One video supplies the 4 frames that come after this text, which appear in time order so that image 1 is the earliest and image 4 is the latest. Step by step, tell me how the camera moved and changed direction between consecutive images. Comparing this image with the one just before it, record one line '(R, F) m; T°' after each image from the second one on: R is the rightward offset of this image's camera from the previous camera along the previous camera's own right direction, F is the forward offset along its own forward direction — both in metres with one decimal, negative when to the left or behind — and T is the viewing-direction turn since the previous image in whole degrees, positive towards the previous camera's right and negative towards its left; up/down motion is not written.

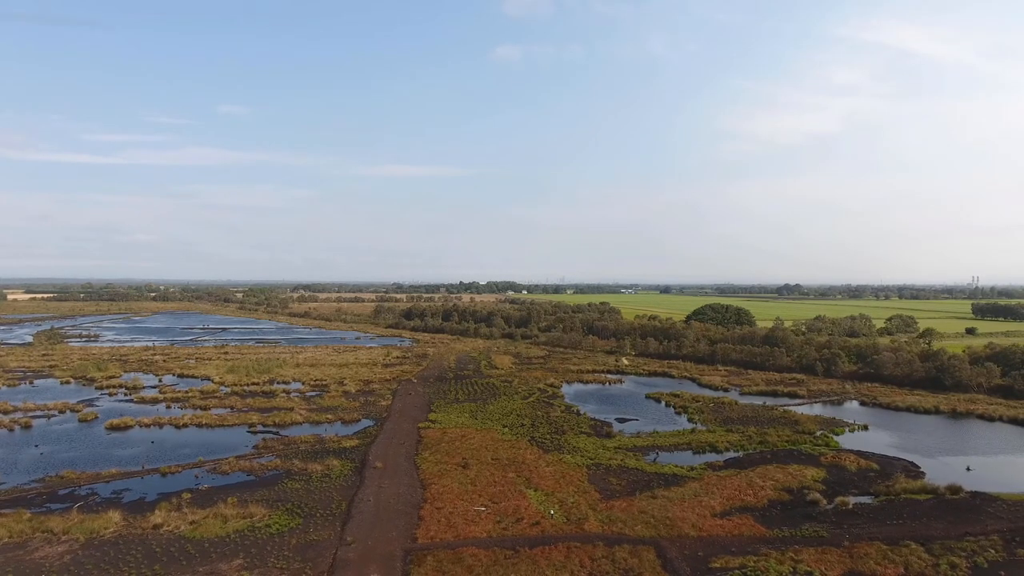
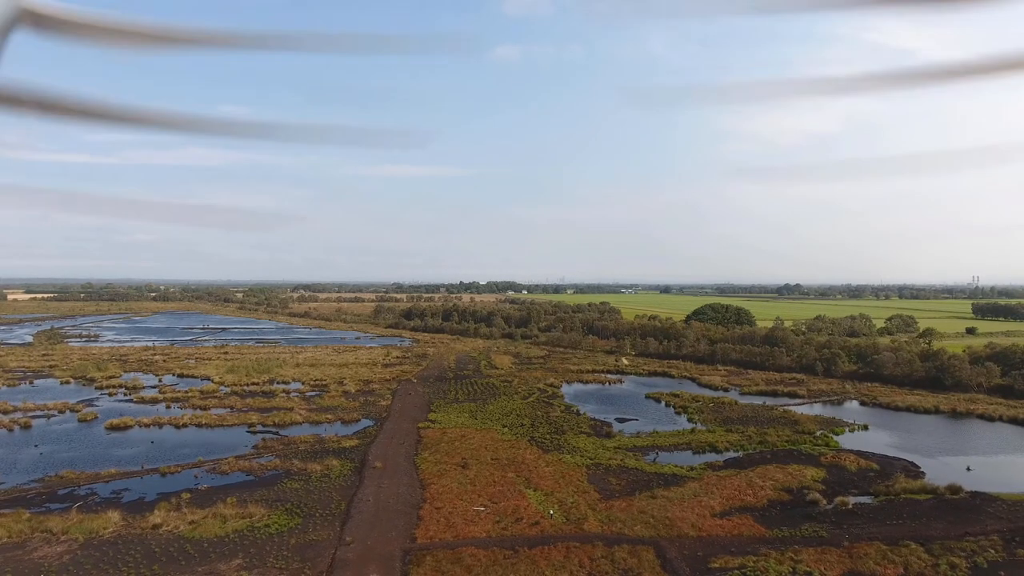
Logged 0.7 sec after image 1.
(0.0, 0.0) m; 0°
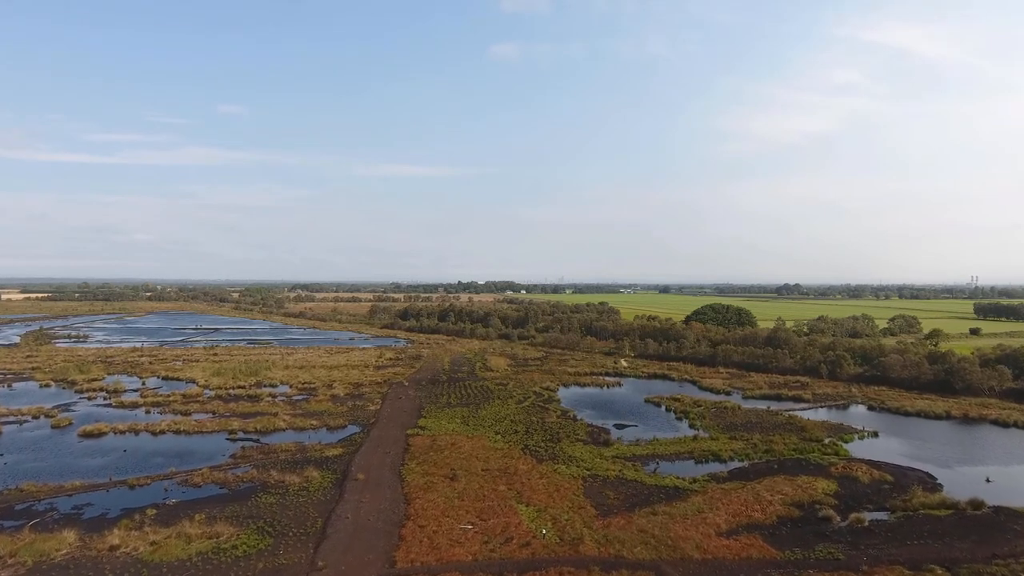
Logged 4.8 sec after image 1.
(+0.3, +1.4) m; 0°
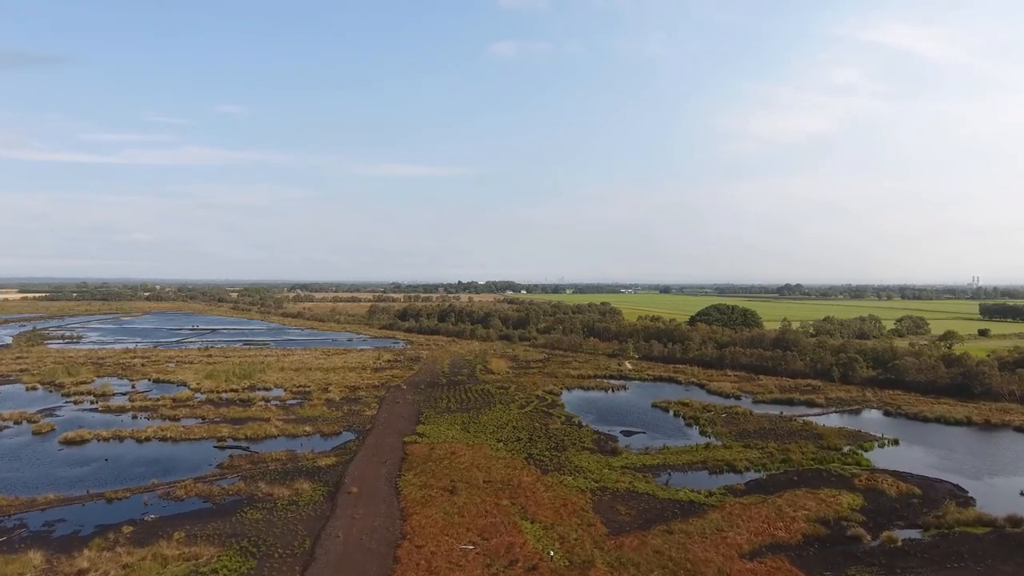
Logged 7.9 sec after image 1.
(-0.2, +1.4) m; 0°
